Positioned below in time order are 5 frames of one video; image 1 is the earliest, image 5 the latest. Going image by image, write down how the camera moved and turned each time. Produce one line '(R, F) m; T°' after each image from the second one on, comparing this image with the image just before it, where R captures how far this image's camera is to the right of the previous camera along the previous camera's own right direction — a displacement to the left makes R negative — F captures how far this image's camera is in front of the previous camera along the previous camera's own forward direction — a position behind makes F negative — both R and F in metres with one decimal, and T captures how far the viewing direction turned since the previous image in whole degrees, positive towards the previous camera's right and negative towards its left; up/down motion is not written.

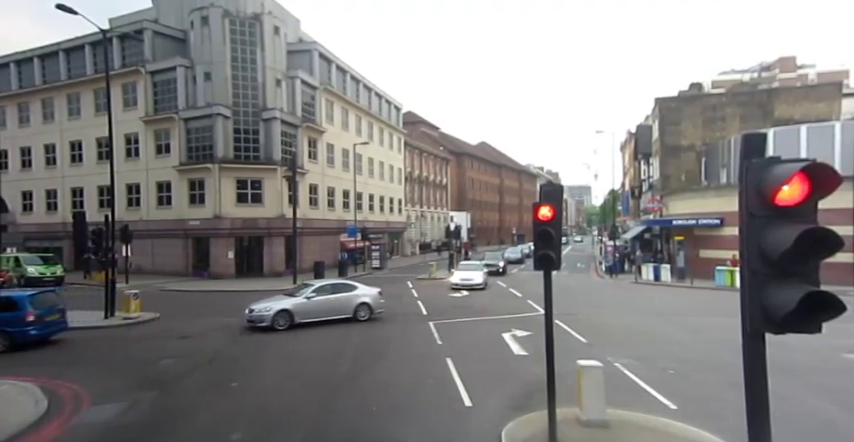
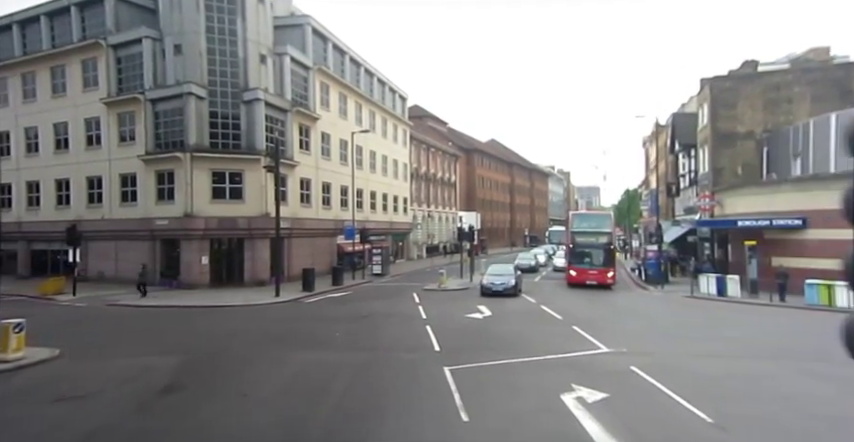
(-0.2, +5.5) m; -1°
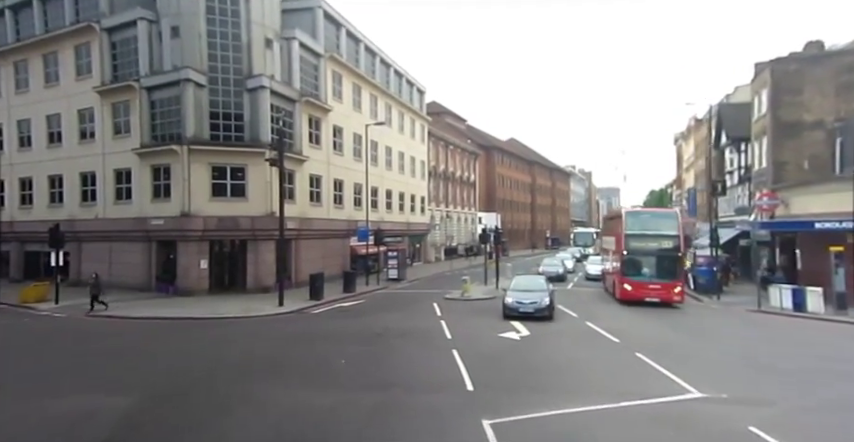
(-0.3, +3.2) m; -2°
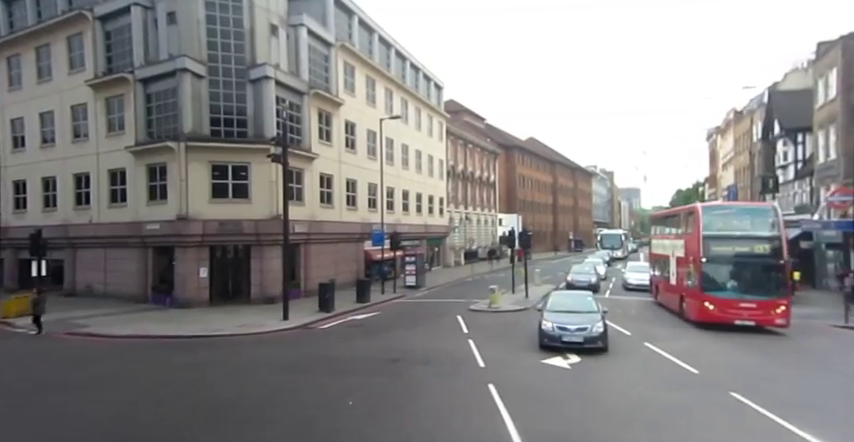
(-0.3, +2.8) m; -2°
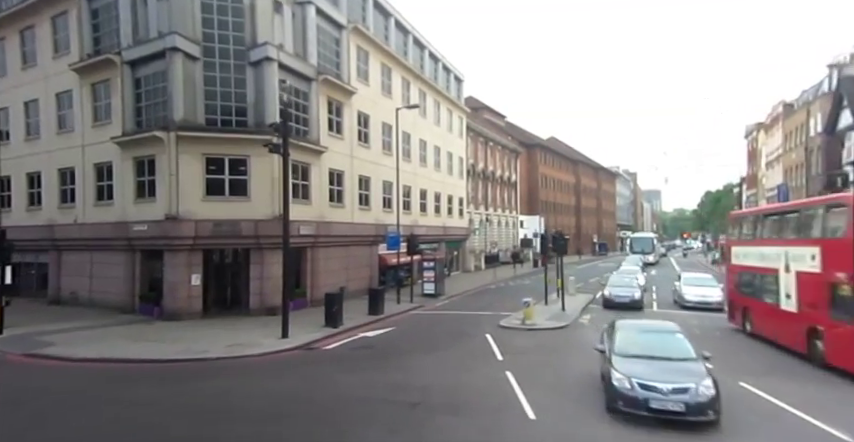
(-0.3, +3.2) m; -2°
